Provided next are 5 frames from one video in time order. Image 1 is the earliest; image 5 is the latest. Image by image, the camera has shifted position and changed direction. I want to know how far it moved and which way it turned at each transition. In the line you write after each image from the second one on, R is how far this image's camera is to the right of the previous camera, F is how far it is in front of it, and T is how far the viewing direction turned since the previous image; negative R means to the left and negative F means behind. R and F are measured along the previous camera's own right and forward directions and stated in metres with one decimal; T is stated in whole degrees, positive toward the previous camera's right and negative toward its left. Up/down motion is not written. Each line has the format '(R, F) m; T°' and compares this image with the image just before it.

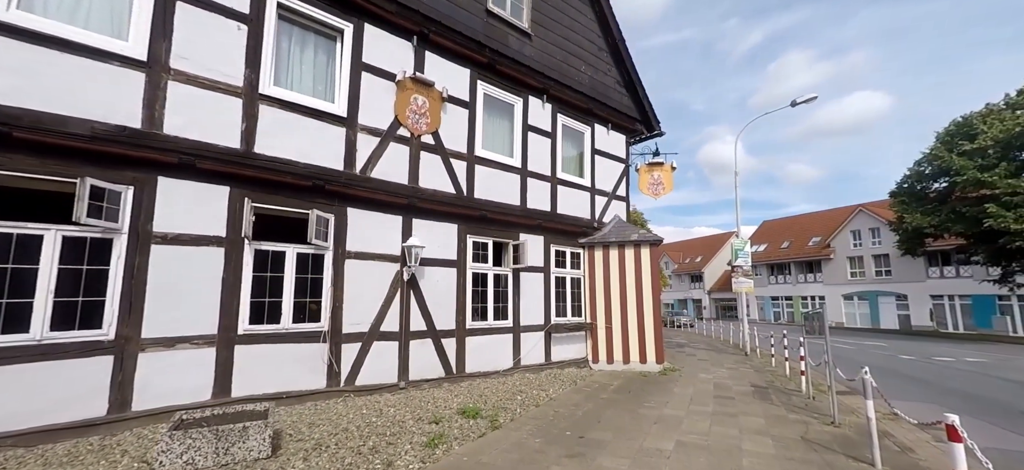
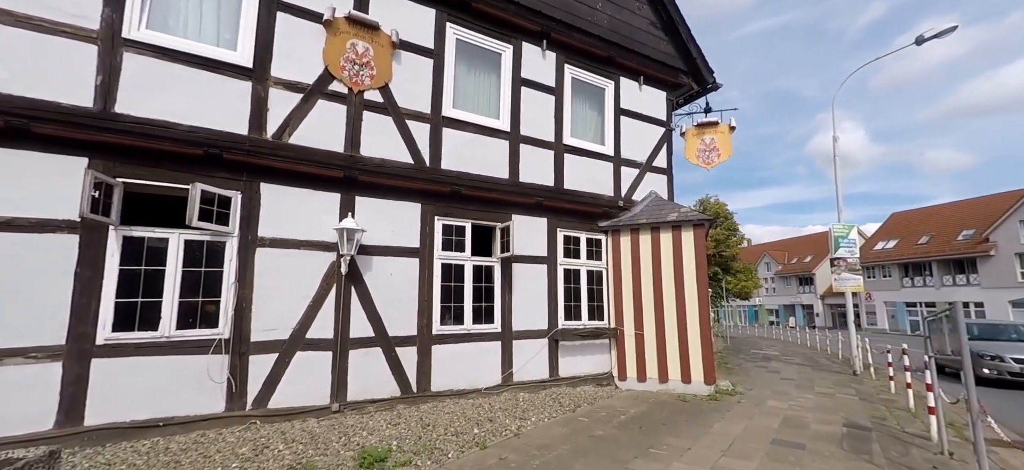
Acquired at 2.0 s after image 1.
(+1.5, +2.0) m; -11°
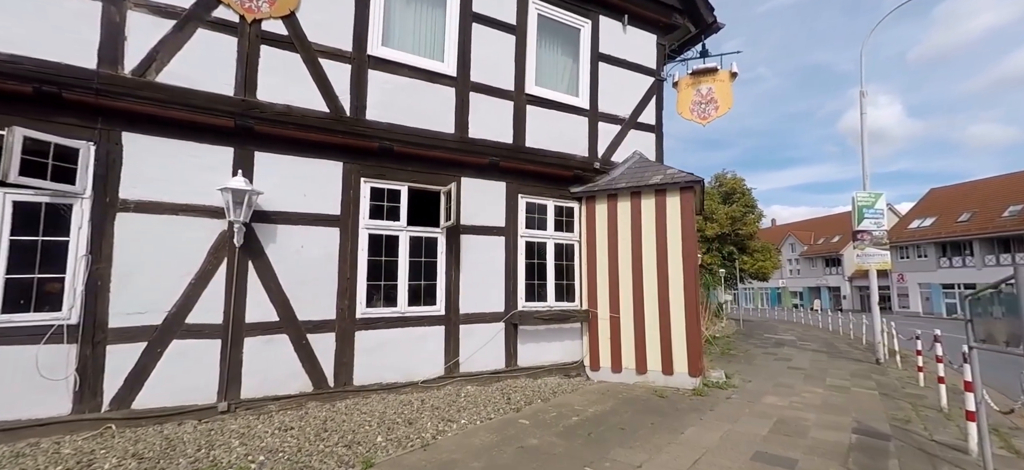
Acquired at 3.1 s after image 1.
(+0.9, +1.1) m; -2°
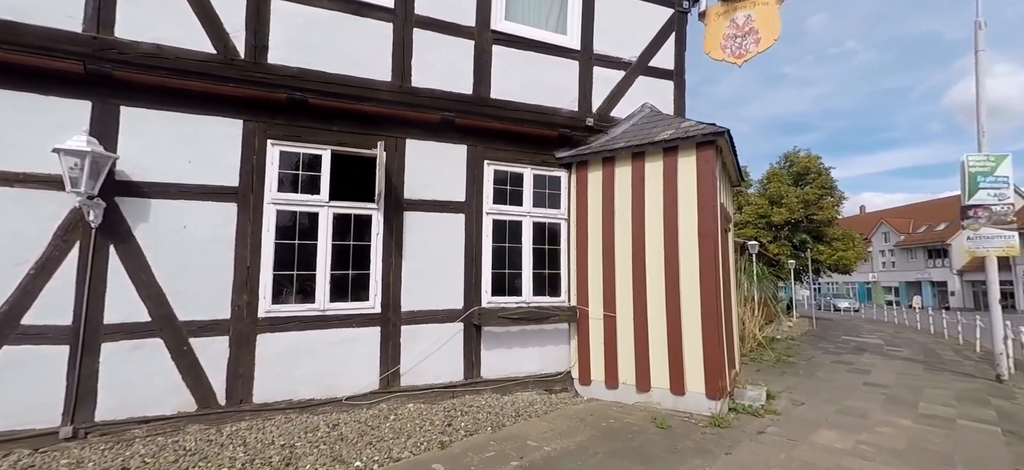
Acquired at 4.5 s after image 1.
(+1.0, +1.4) m; -7°
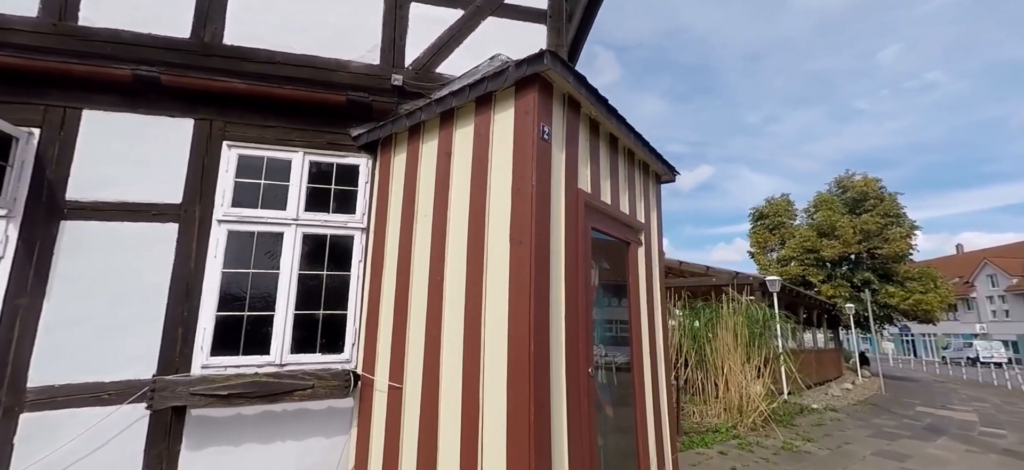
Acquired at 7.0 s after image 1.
(+2.1, +2.1) m; -5°
